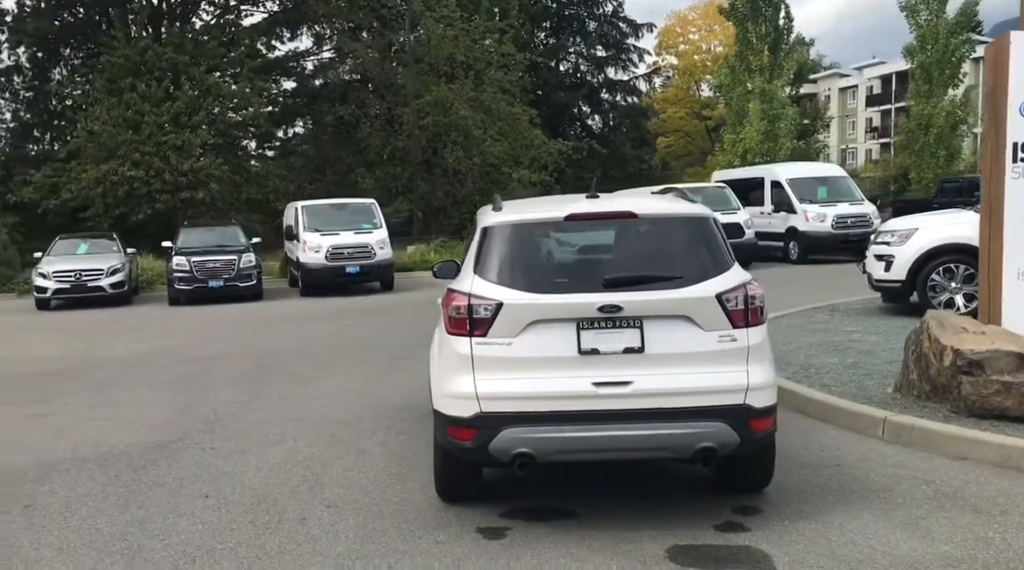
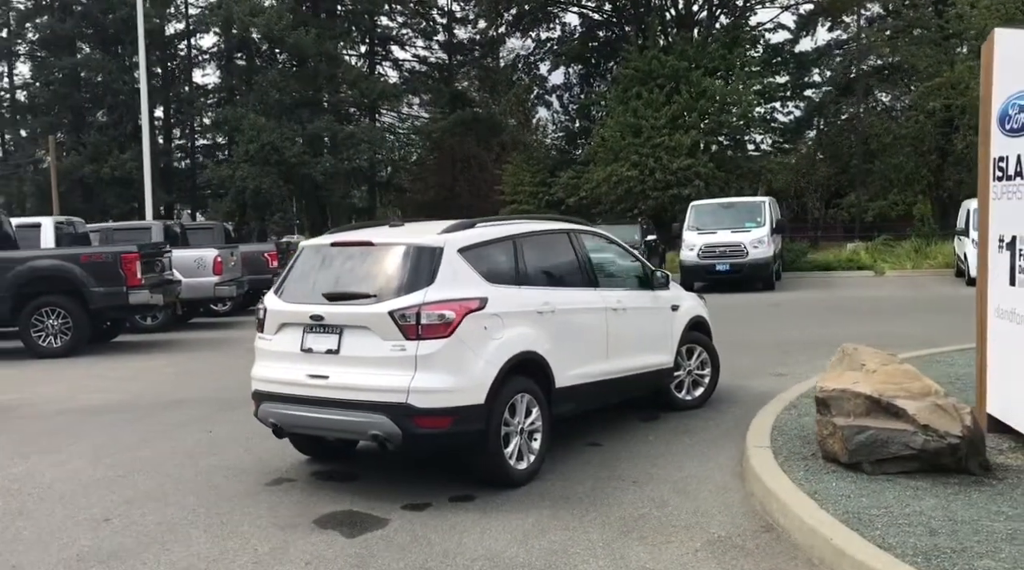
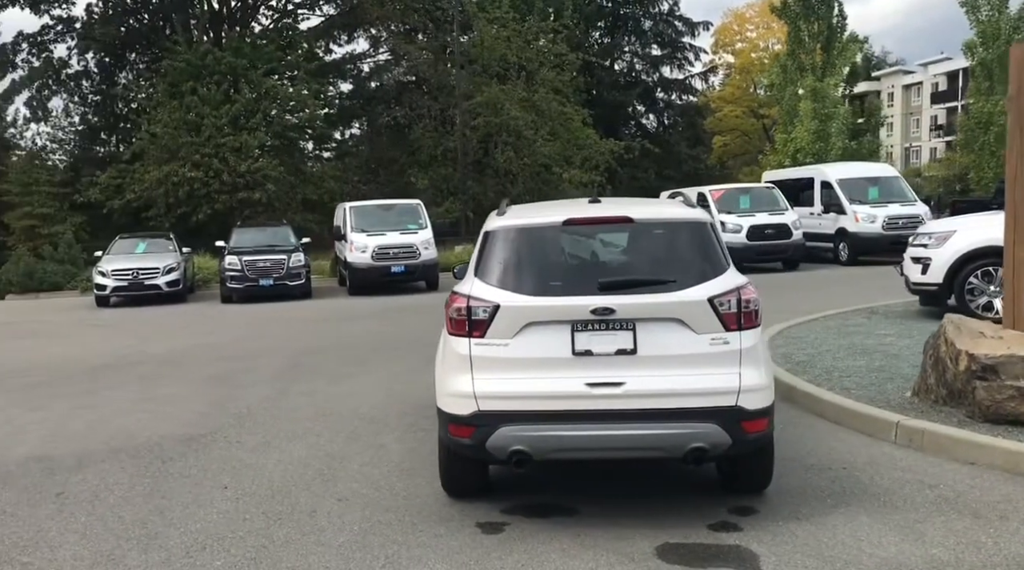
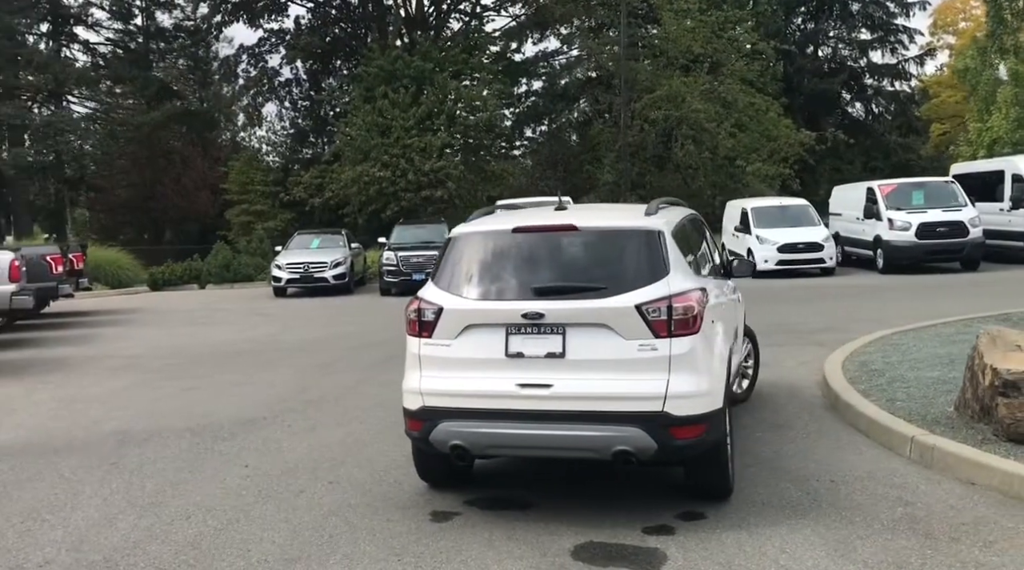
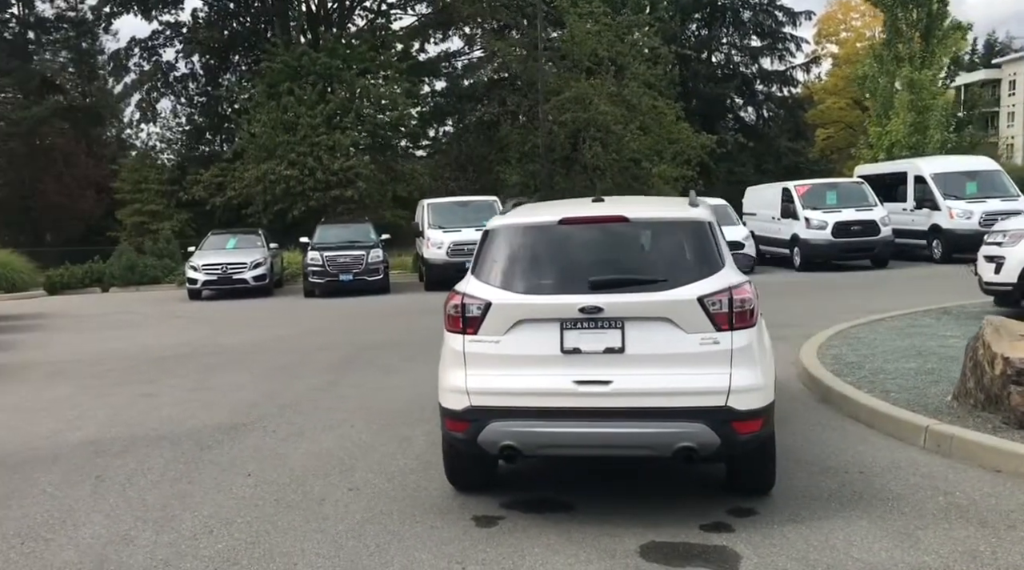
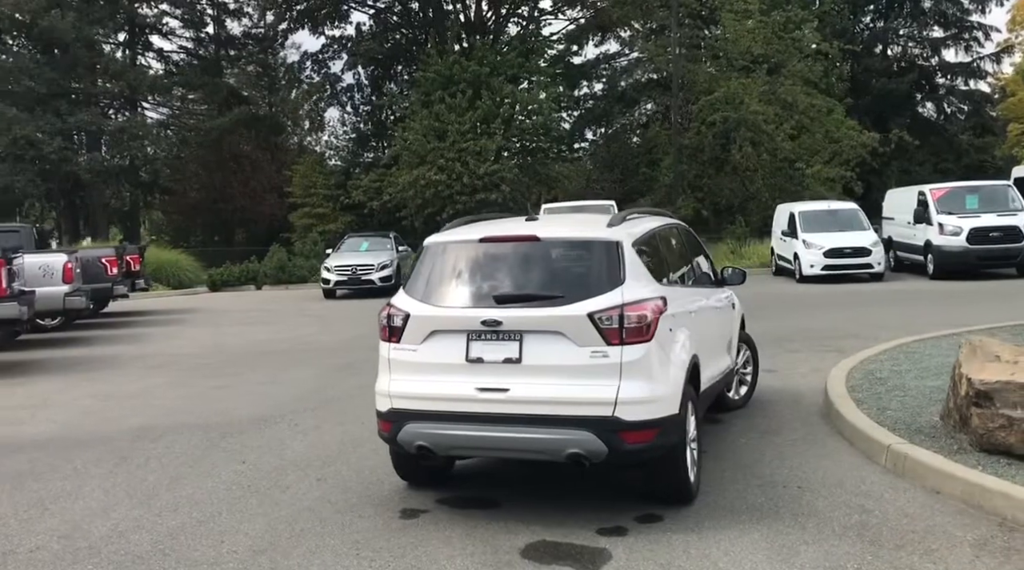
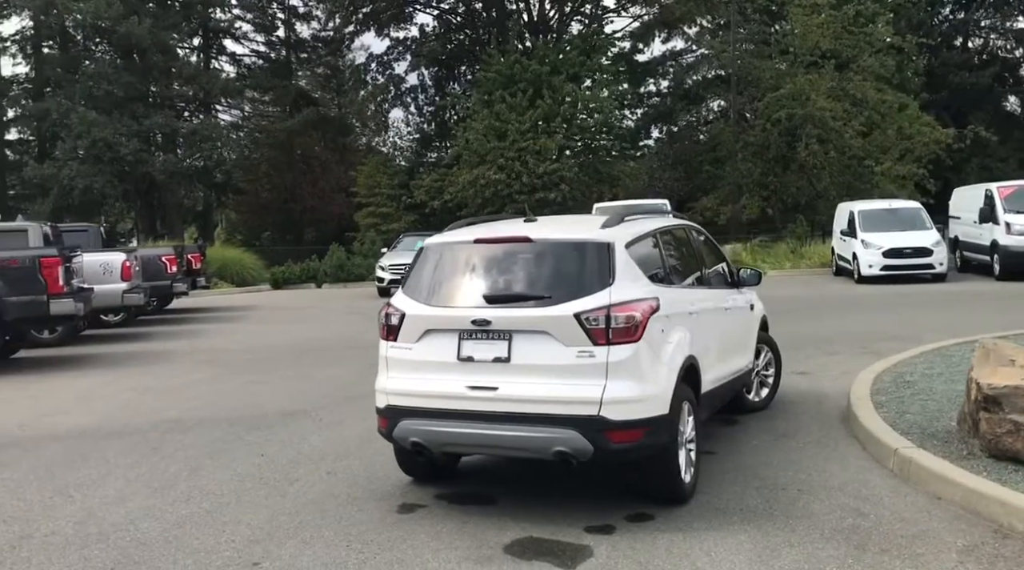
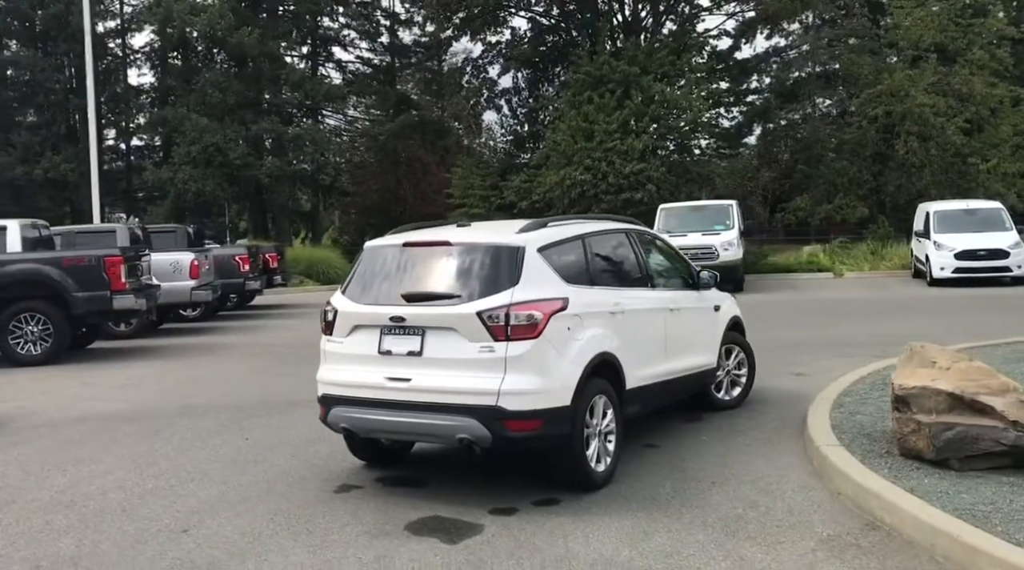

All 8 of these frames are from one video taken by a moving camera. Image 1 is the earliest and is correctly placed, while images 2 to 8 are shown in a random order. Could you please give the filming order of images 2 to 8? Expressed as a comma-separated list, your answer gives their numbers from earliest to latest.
3, 5, 4, 6, 7, 8, 2
